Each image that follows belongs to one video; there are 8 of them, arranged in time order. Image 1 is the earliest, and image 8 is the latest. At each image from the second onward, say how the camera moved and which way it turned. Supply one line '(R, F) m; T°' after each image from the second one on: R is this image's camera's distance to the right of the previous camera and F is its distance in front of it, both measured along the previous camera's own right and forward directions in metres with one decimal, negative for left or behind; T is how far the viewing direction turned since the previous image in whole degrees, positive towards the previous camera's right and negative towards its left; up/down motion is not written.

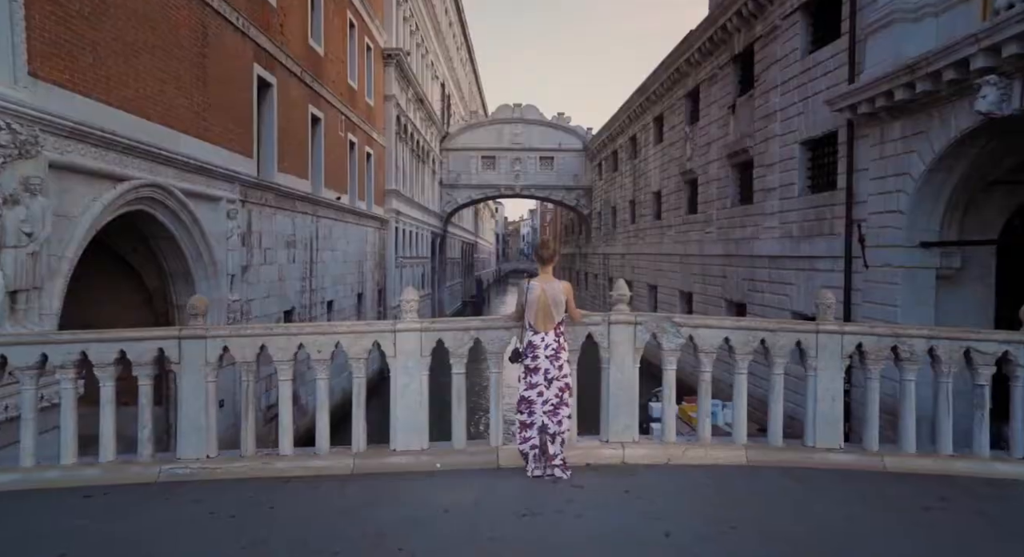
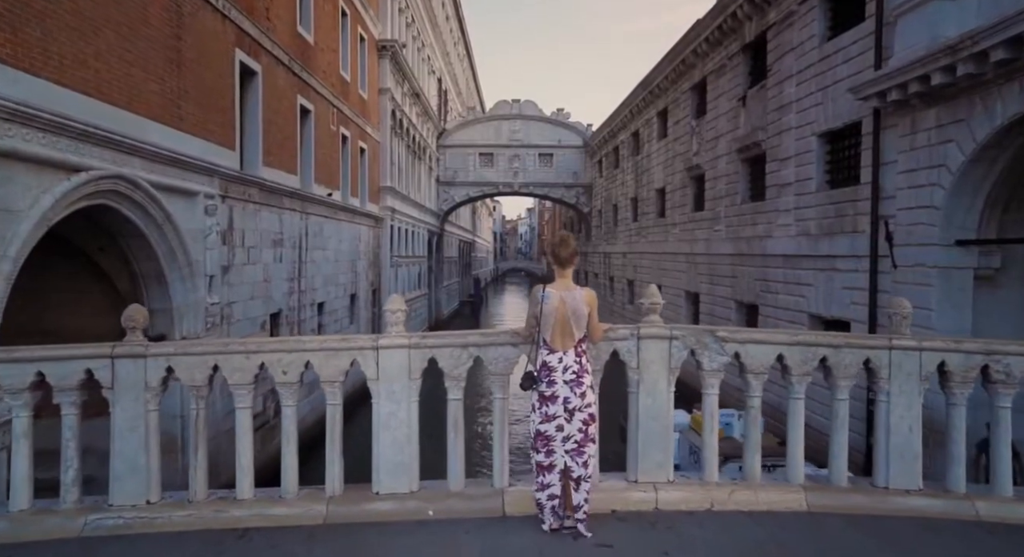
(-0.1, +0.7) m; 0°
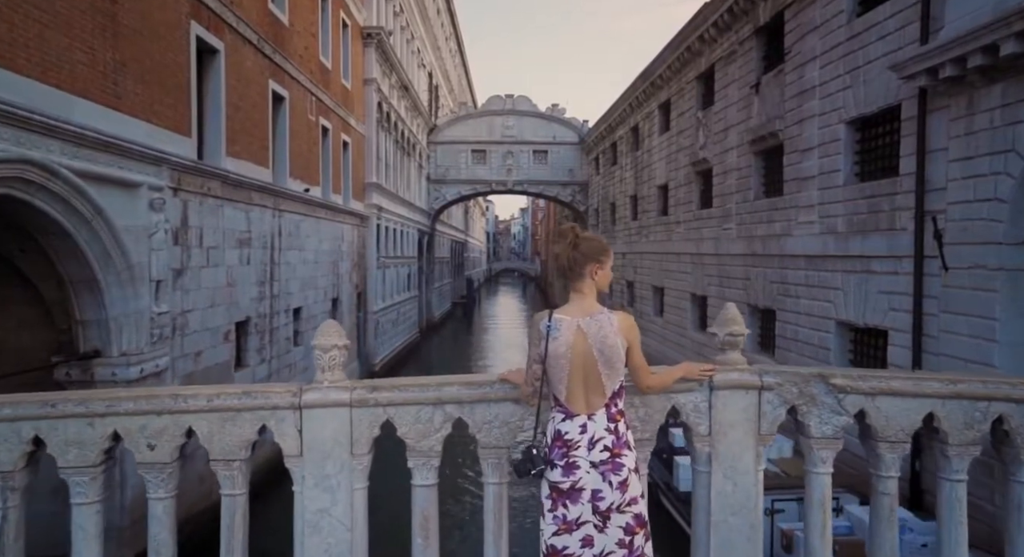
(0.0, +1.1) m; +1°
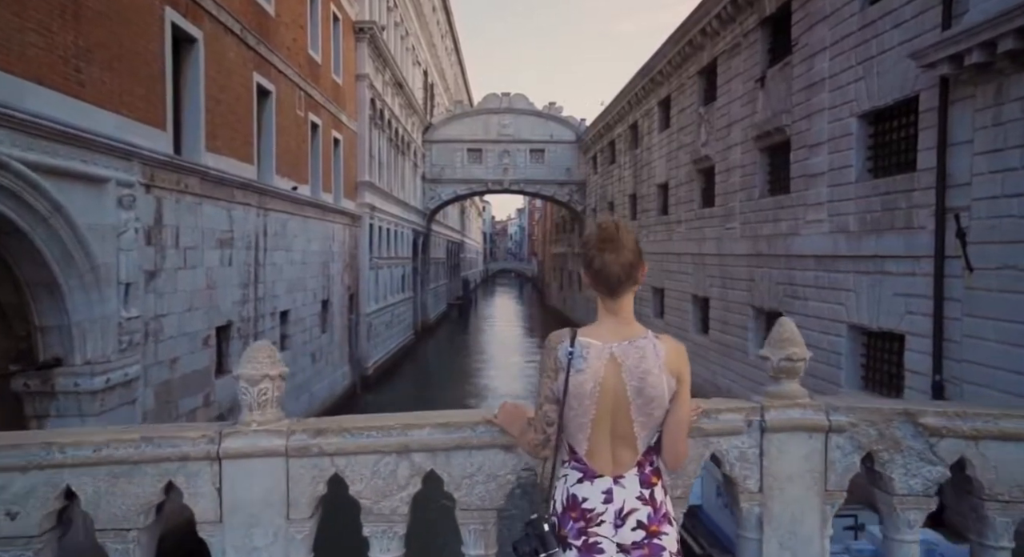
(0.0, +0.5) m; 0°
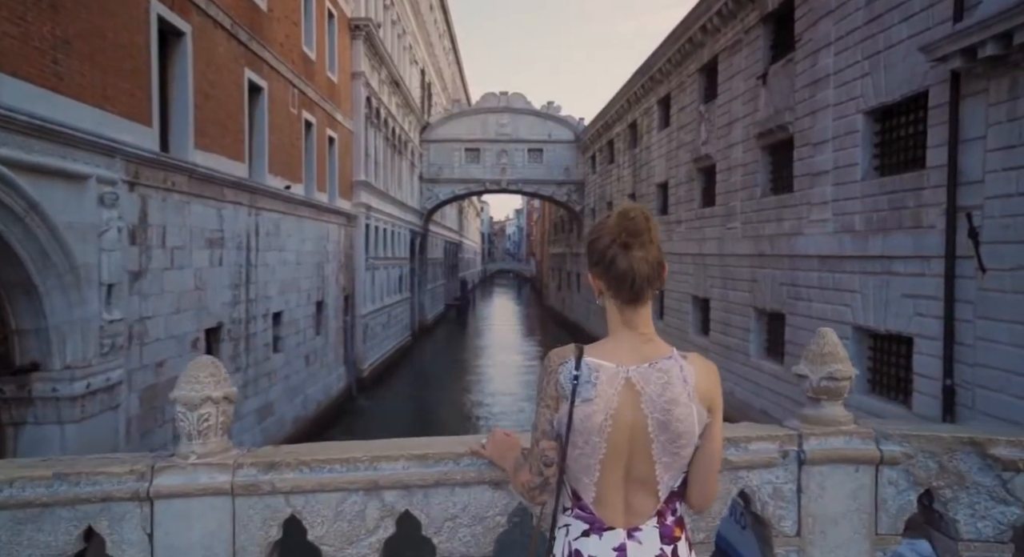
(0.0, +0.2) m; 0°
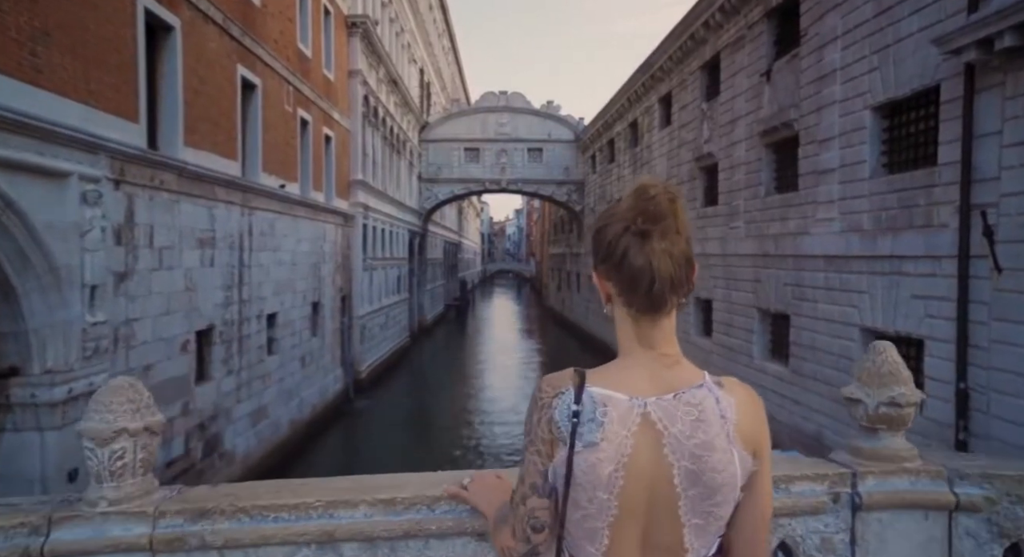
(0.0, +0.2) m; 0°
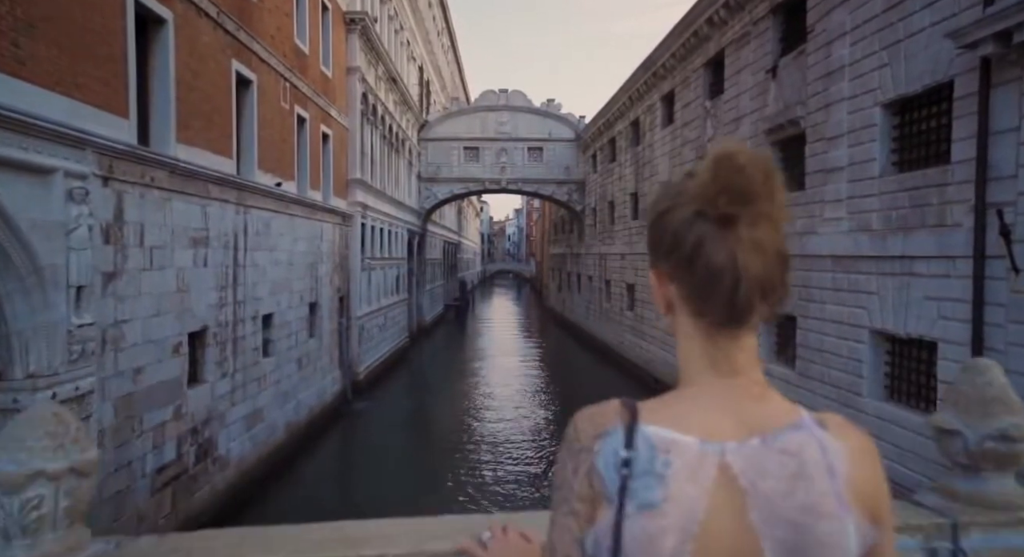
(0.0, +0.2) m; 0°
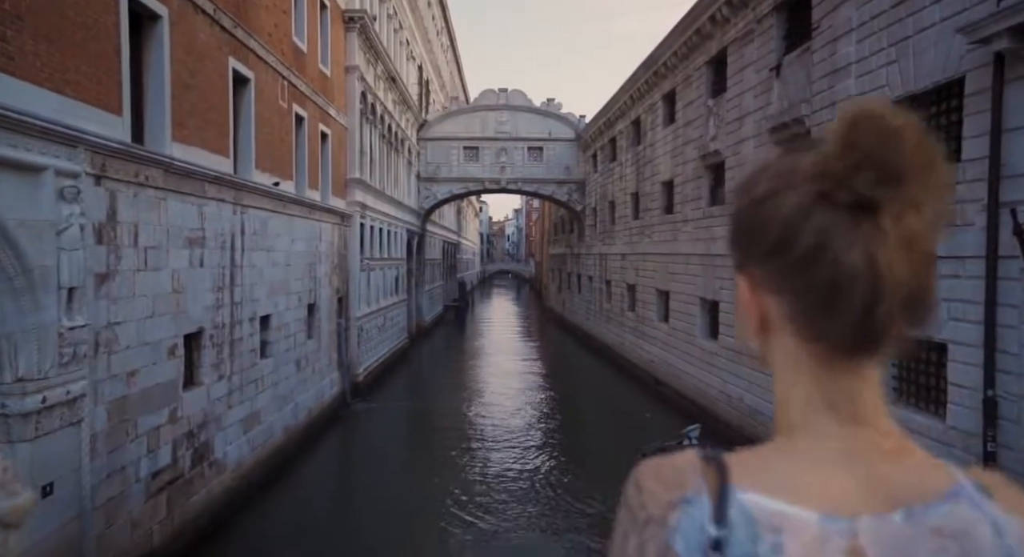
(0.0, +0.2) m; 0°
